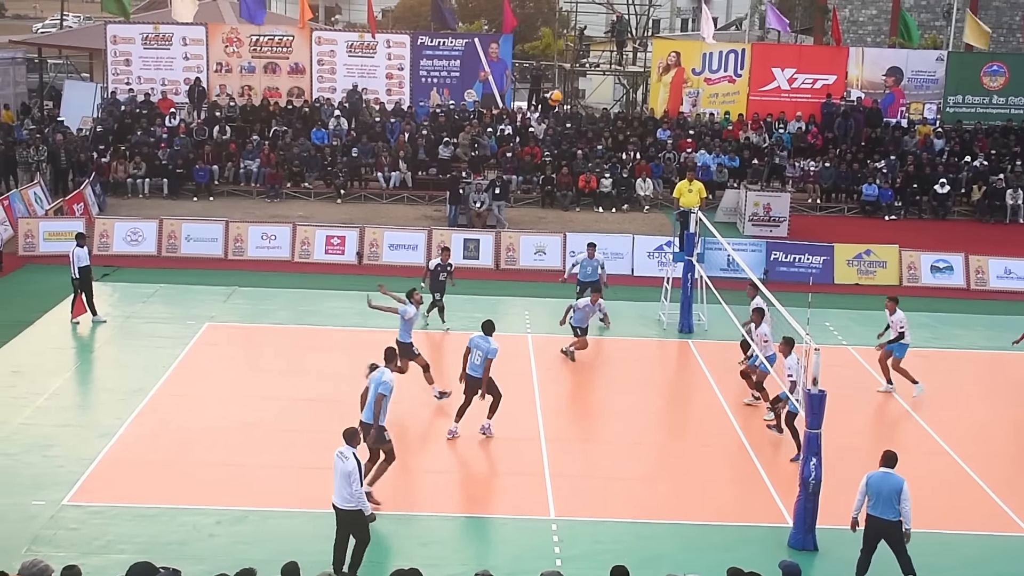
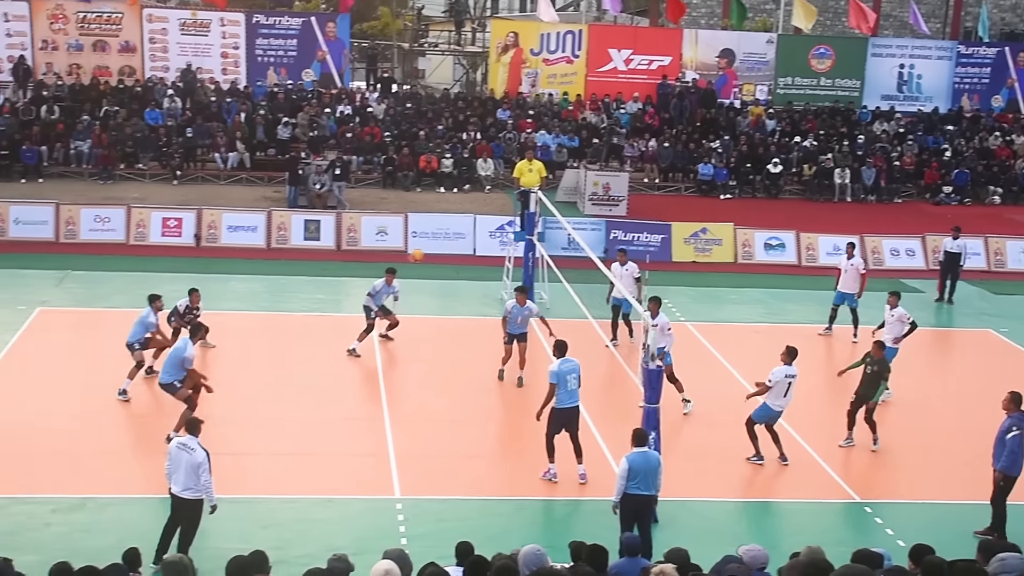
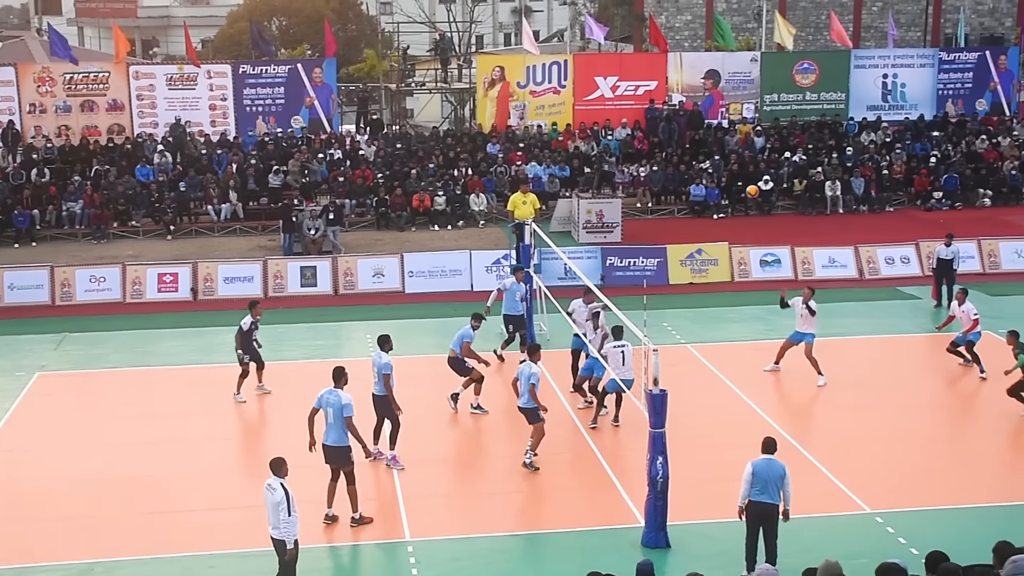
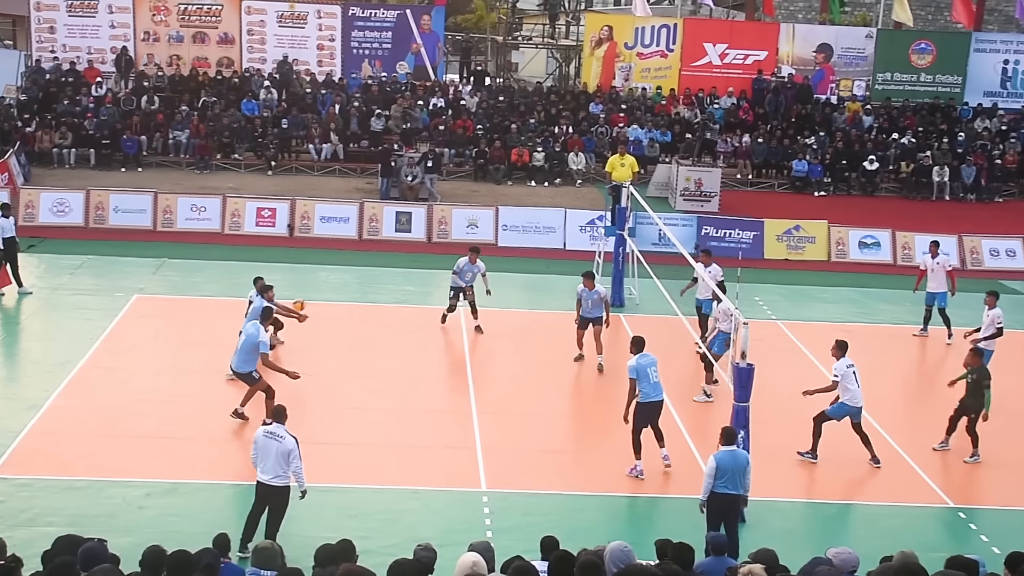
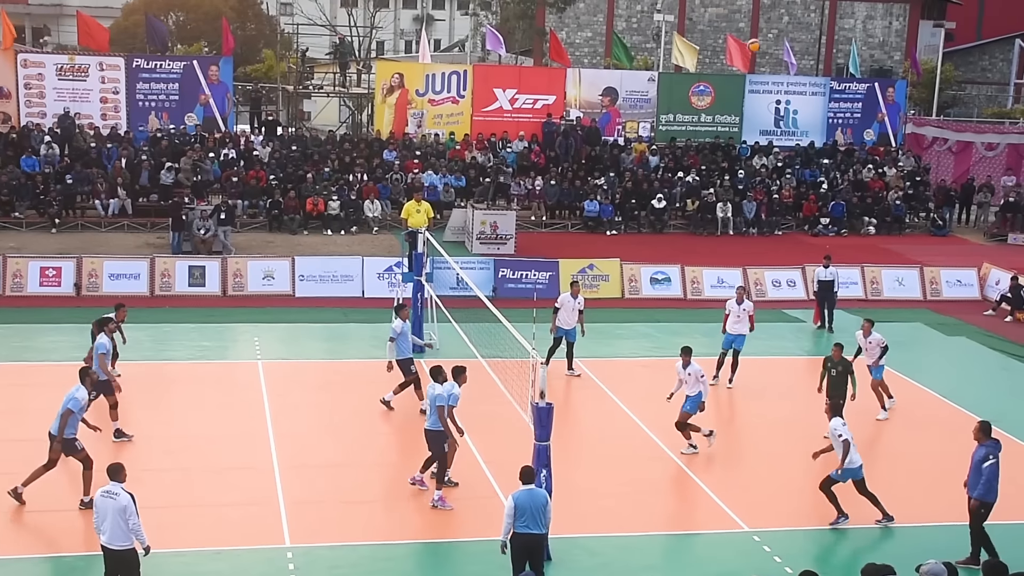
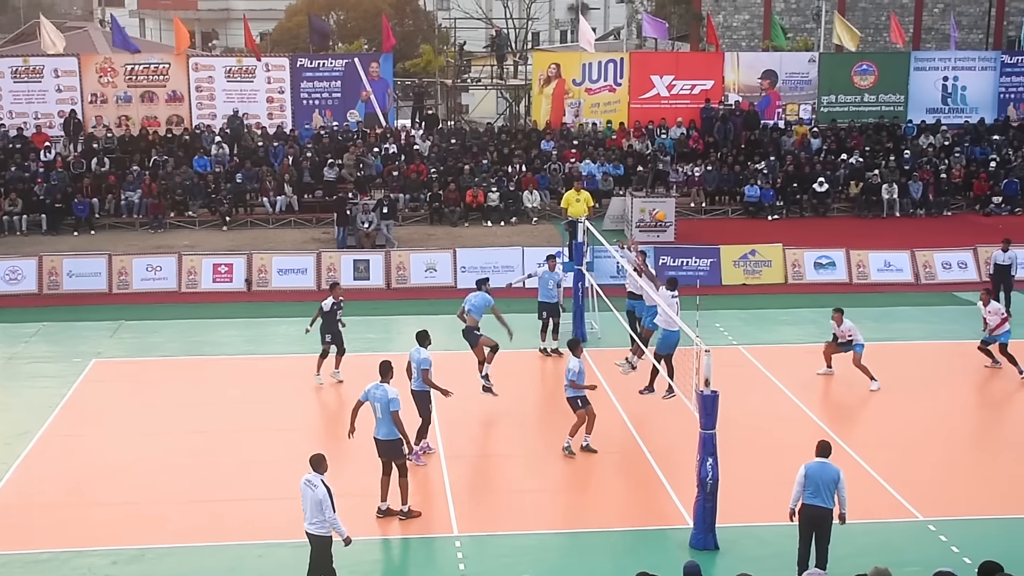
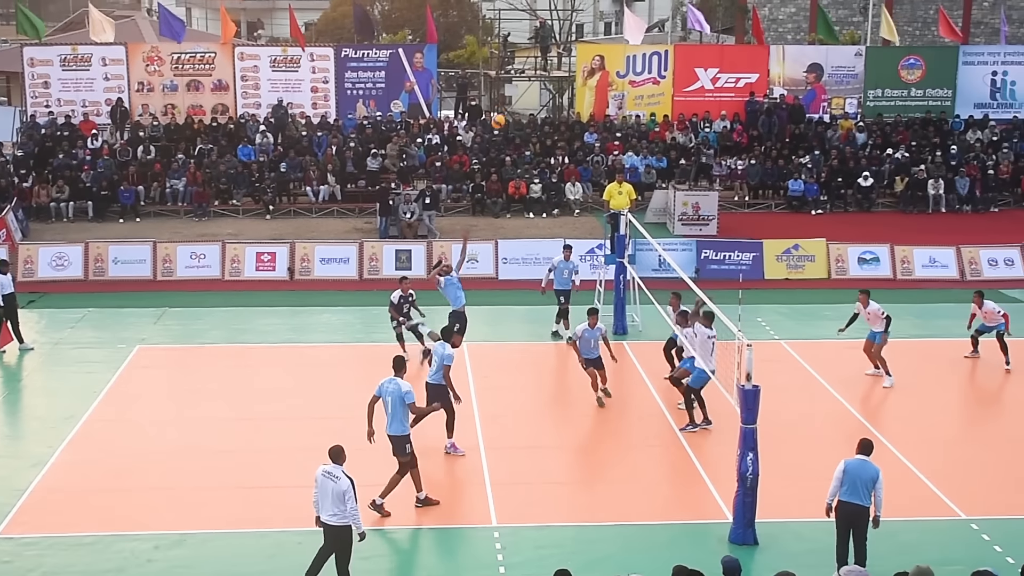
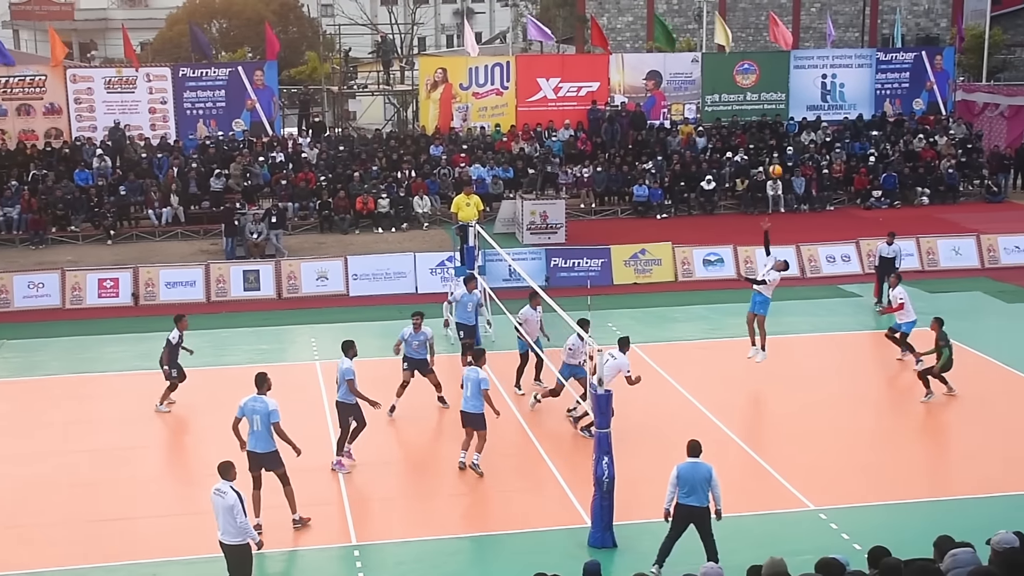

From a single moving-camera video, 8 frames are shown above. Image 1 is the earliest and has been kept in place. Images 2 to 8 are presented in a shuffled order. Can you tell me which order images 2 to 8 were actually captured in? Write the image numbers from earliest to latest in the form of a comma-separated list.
7, 6, 3, 8, 5, 2, 4
